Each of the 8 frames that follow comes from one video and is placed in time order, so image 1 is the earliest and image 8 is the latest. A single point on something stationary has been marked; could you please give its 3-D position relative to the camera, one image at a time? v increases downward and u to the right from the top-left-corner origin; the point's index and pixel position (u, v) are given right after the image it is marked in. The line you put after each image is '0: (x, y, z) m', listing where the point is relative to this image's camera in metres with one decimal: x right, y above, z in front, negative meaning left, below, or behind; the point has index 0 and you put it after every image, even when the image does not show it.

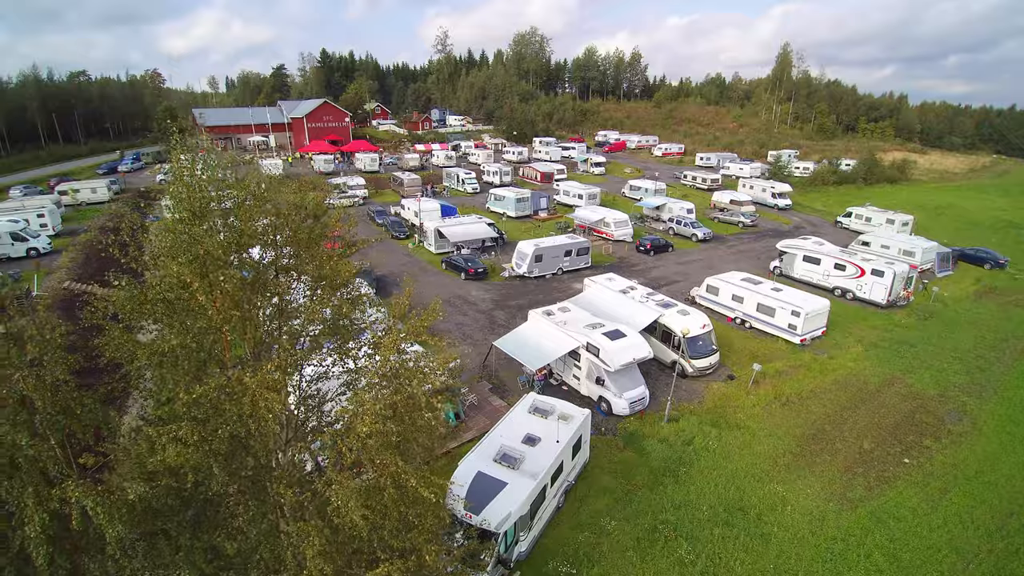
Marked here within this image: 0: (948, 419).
0: (+13.2, -4.0, +15.8) m
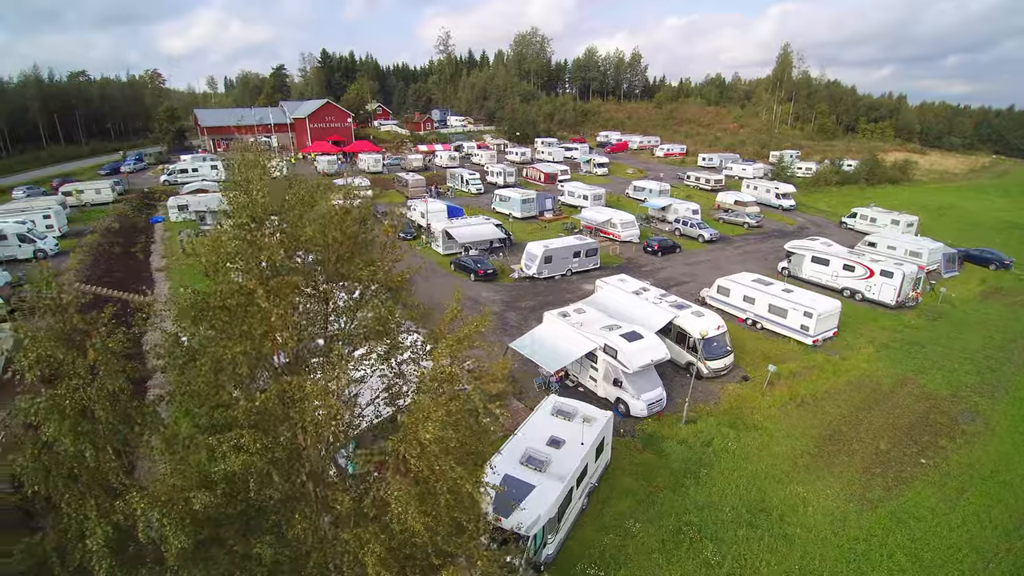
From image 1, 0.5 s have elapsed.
0: (+13.7, -4.0, +15.9) m
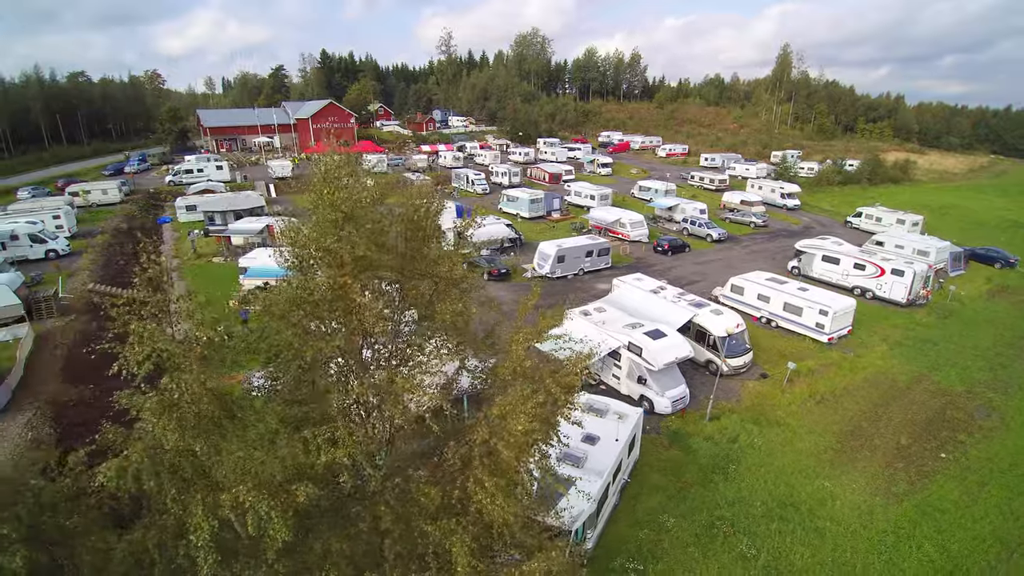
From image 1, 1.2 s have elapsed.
0: (+14.4, -4.0, +16.1) m
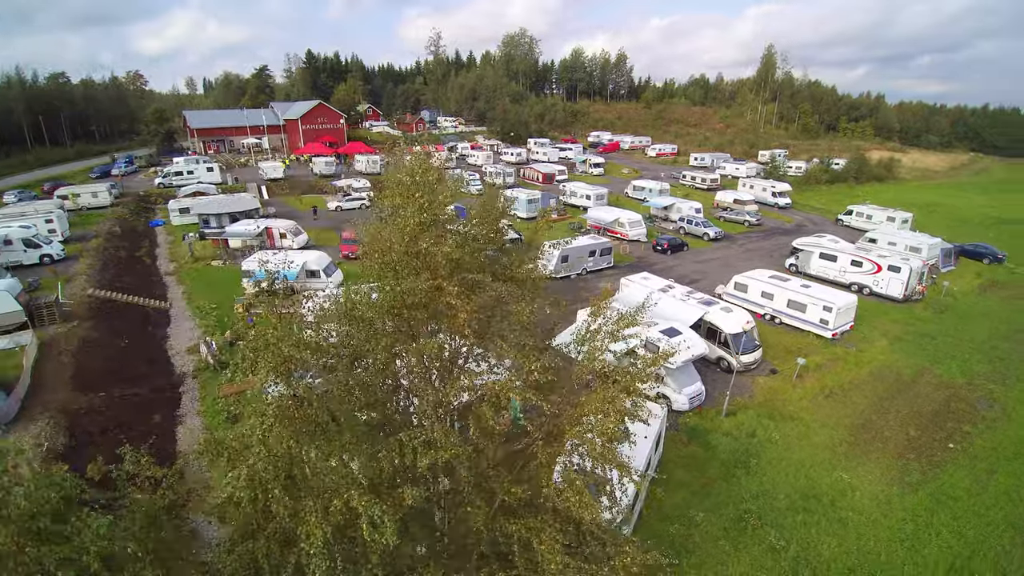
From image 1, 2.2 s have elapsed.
0: (+15.0, -3.8, +16.7) m
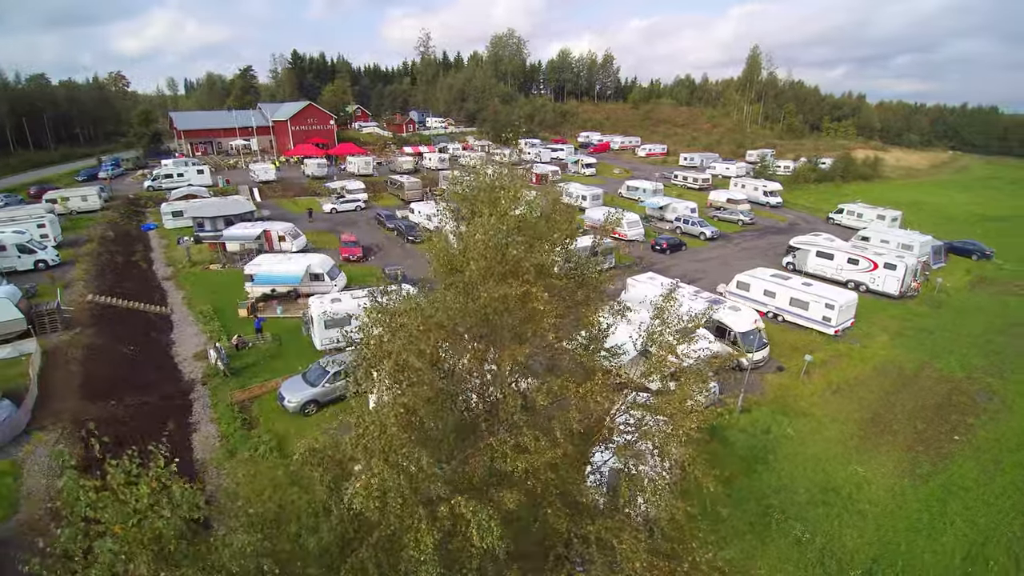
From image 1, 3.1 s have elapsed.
0: (+15.4, -3.7, +17.2) m
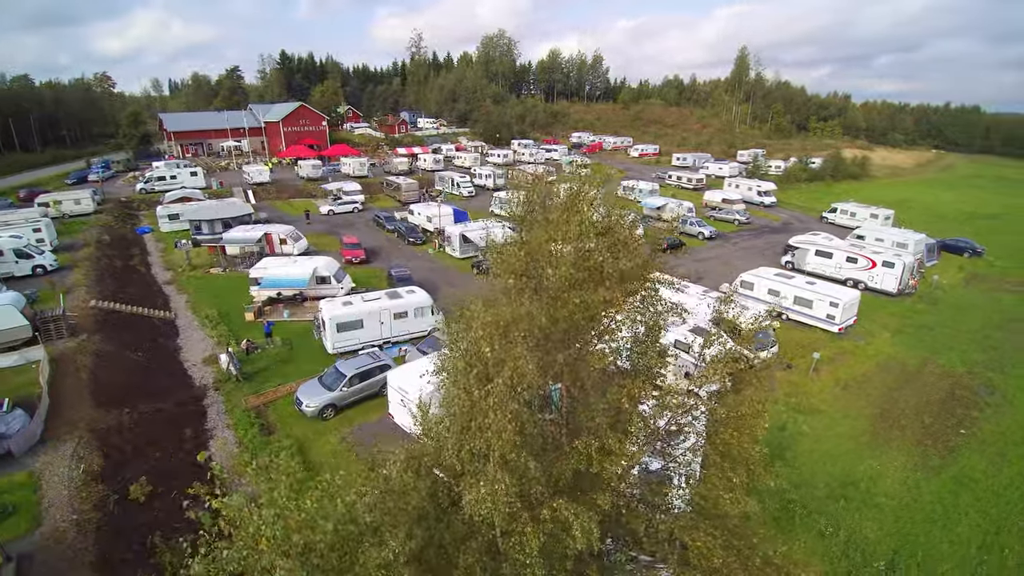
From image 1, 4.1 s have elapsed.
0: (+15.9, -3.6, +17.6) m
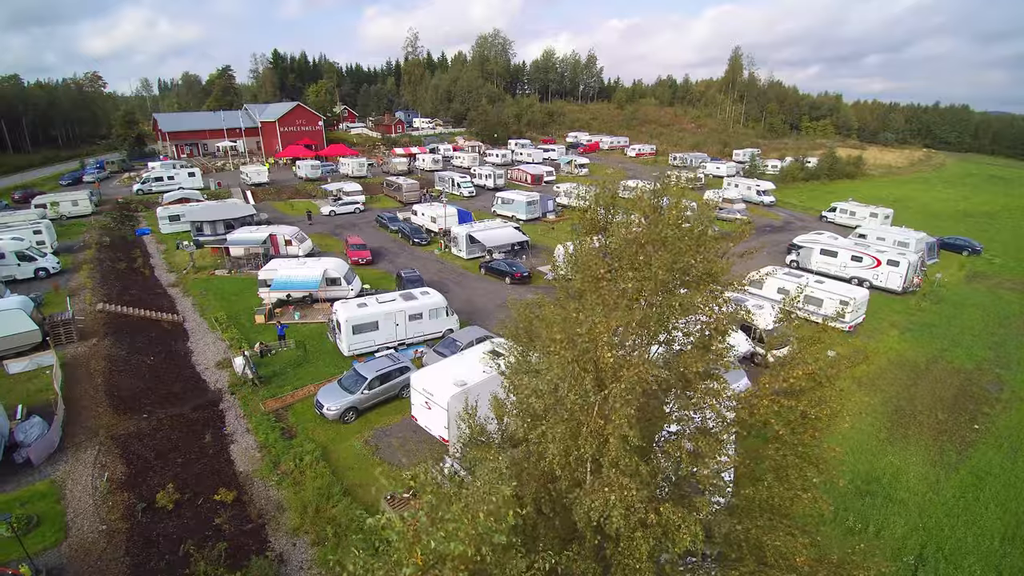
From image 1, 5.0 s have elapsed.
0: (+16.6, -3.5, +17.9) m
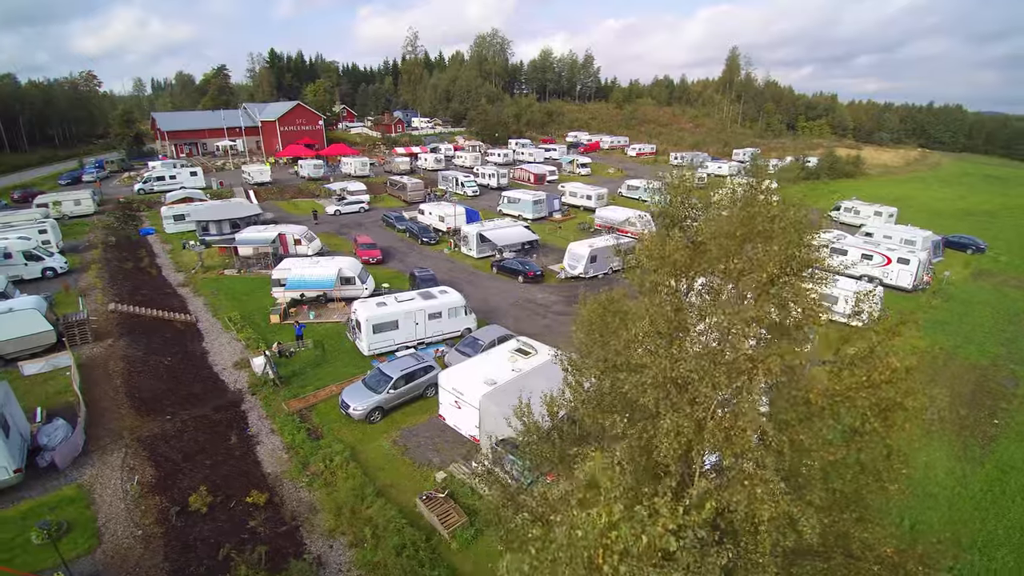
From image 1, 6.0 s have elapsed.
0: (+17.3, -3.4, +18.0) m
